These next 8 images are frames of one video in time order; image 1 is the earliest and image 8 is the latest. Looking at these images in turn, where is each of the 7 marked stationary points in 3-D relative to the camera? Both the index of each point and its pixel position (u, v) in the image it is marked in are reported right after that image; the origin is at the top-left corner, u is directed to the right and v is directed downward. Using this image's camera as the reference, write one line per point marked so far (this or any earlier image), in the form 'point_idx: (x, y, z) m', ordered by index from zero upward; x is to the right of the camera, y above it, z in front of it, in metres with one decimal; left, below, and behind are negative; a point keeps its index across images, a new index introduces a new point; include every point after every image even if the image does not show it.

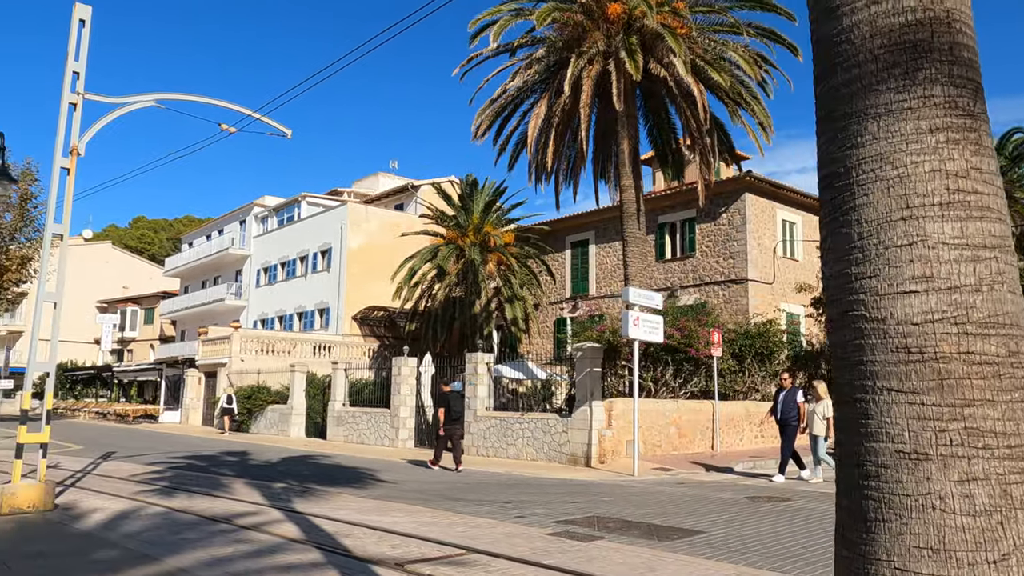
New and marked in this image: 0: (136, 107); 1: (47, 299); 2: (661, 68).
0: (-5.3, +2.6, +10.7) m
1: (-6.2, -0.1, +10.1) m
2: (+3.5, +5.1, +17.8) m
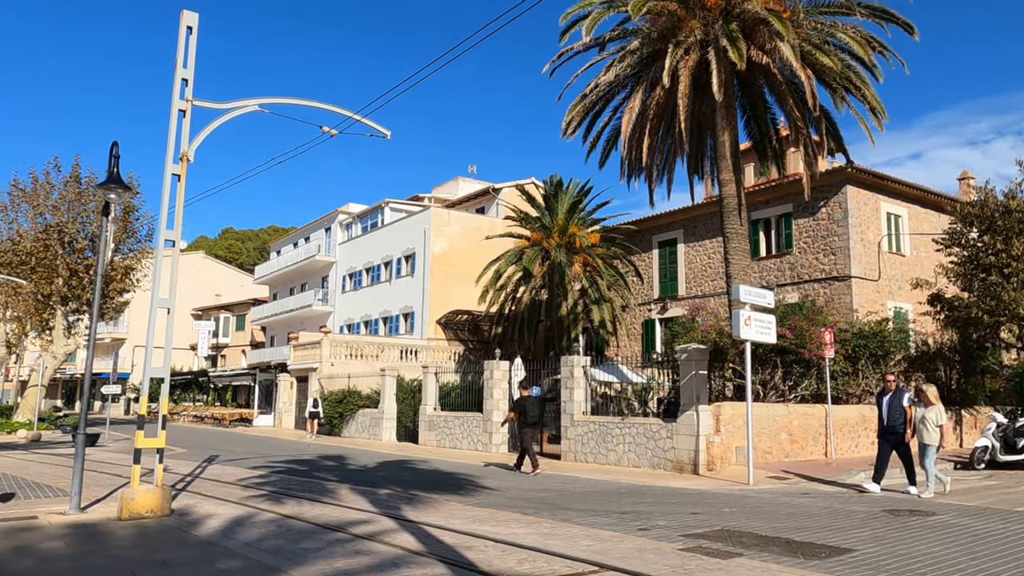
0: (-3.8, +2.5, +10.7) m
1: (-4.7, -0.2, +10.2) m
2: (+5.6, +5.2, +17.0) m
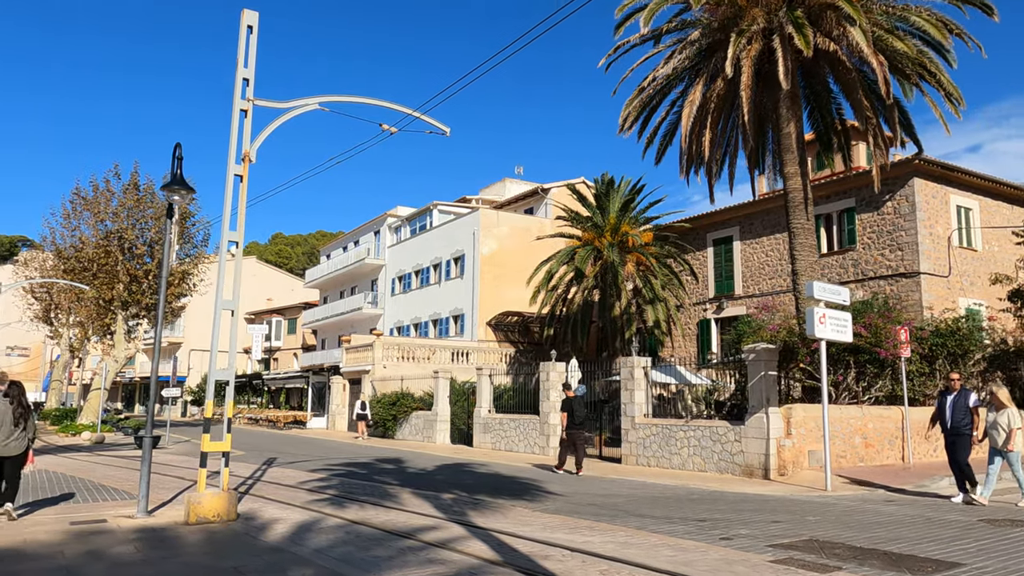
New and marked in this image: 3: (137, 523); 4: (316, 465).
0: (-2.9, +2.5, +10.6) m
1: (-3.8, -0.3, +10.1) m
2: (+6.8, +5.3, +16.3) m
3: (-4.6, -2.9, +9.3) m
4: (-4.3, -3.9, +16.8) m
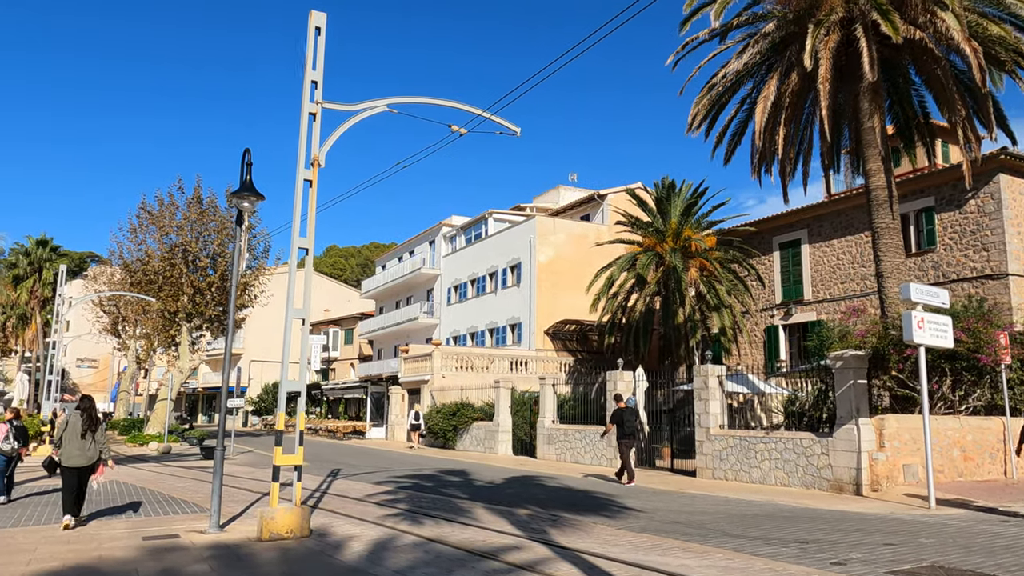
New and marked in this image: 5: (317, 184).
0: (-1.9, +2.4, +10.3) m
1: (-2.8, -0.4, +9.9) m
2: (+8.1, +5.2, +15.3) m
3: (-3.6, -3.0, +9.1) m
4: (-2.8, -4.1, +16.5) m
5: (-2.5, +1.3, +9.8) m
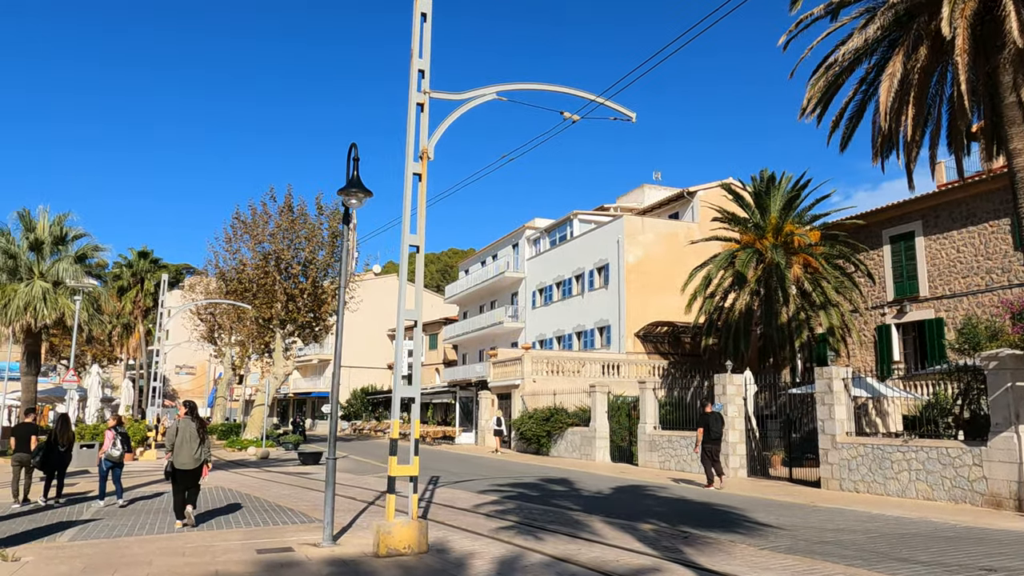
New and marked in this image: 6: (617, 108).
0: (-0.4, +2.4, +9.7) m
1: (-1.3, -0.4, +9.3) m
2: (+10.1, +5.4, +13.7) m
3: (-2.1, -3.0, +8.6) m
4: (-0.6, -4.2, +16.0) m
5: (-1.0, +1.3, +9.3) m
6: (+1.5, +2.5, +10.5) m
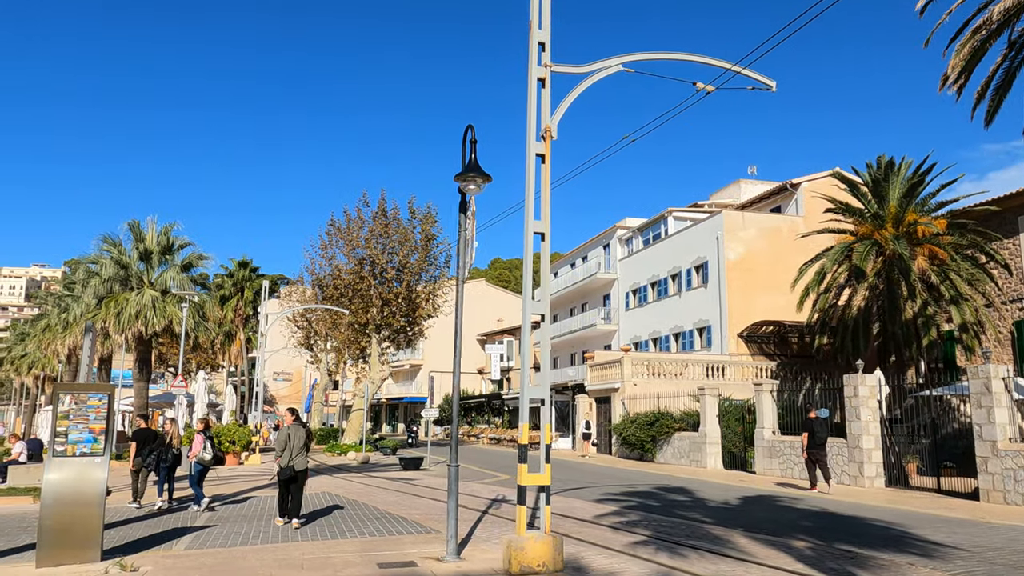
0: (+1.1, +2.5, +8.8) m
1: (+0.2, -0.3, +8.6) m
2: (+11.9, +5.7, +11.7) m
3: (-0.6, -2.9, +7.9) m
4: (+1.7, -4.1, +15.0) m
5: (+0.4, +1.4, +8.5) m
6: (+3.0, +2.6, +9.5) m
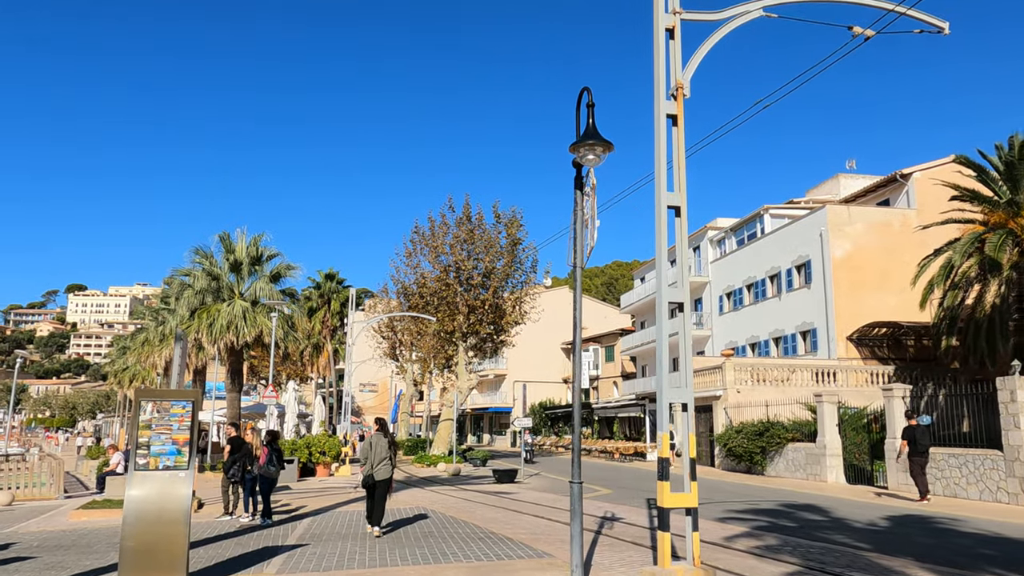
0: (+2.3, +2.6, +7.5) m
1: (+1.4, -0.1, +7.3) m
2: (+13.2, +6.0, +9.3) m
3: (+0.6, -2.8, +6.7) m
4: (+3.7, -4.0, +13.5) m
5: (+1.6, +1.6, +7.2) m
6: (+4.3, +2.8, +7.9) m
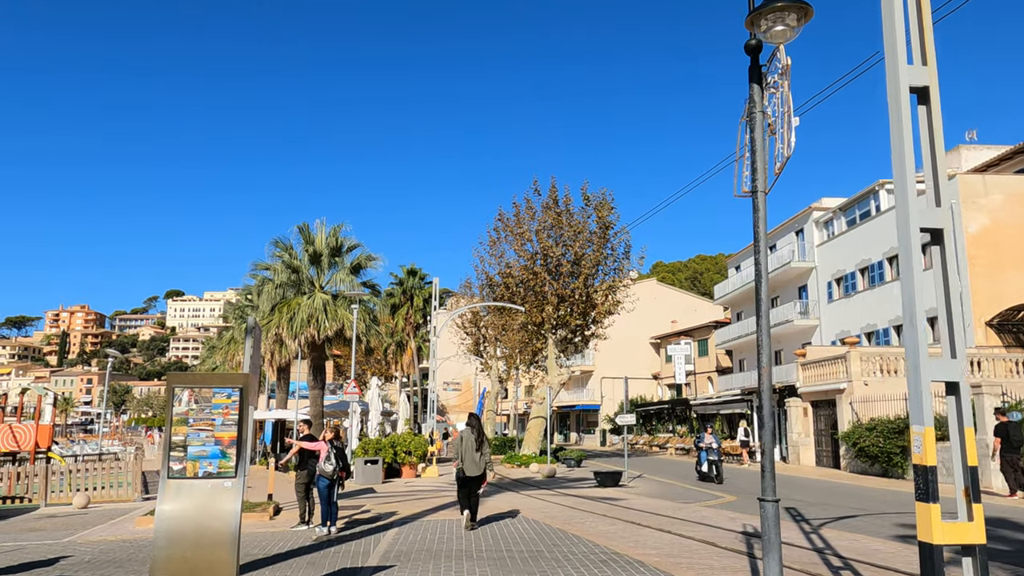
0: (+3.3, +3.1, +5.1) m
1: (+2.5, +0.4, +4.9) m
2: (+14.3, +6.7, +5.7) m
3: (+1.6, -2.3, +4.4) m
4: (+5.4, -3.4, +10.9) m
5: (+2.6, +2.1, +4.8) m
6: (+5.3, +3.4, +5.3) m
